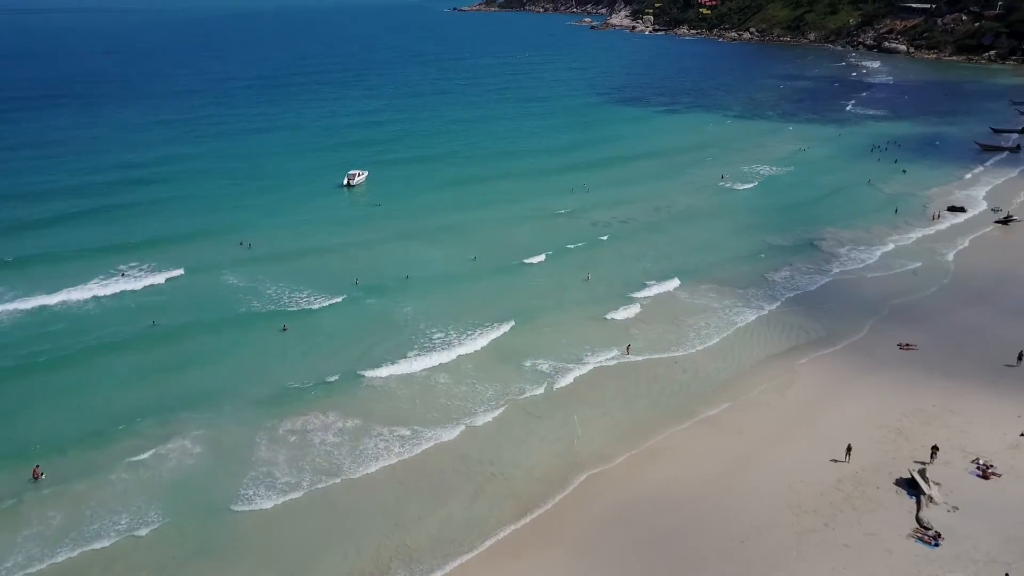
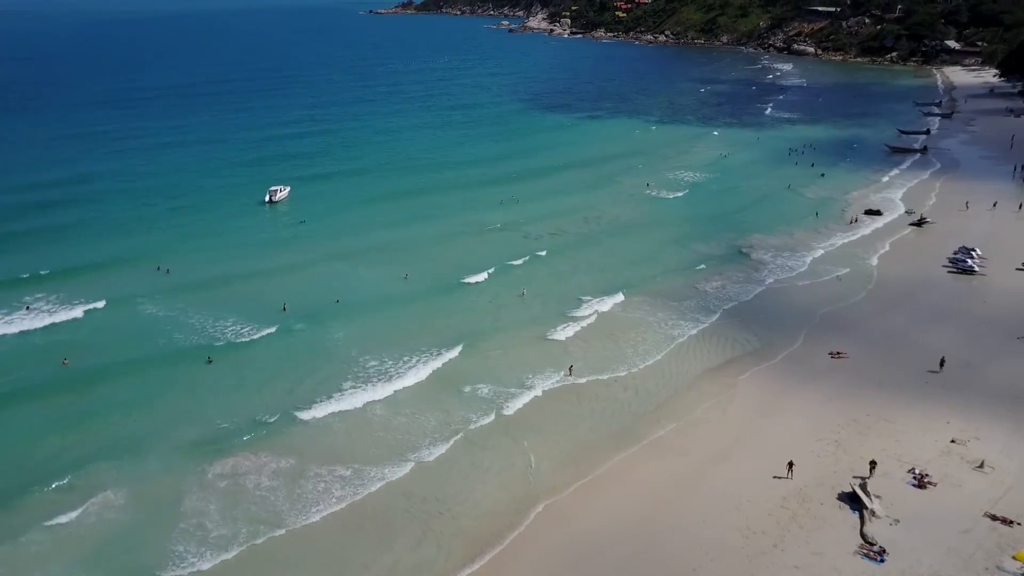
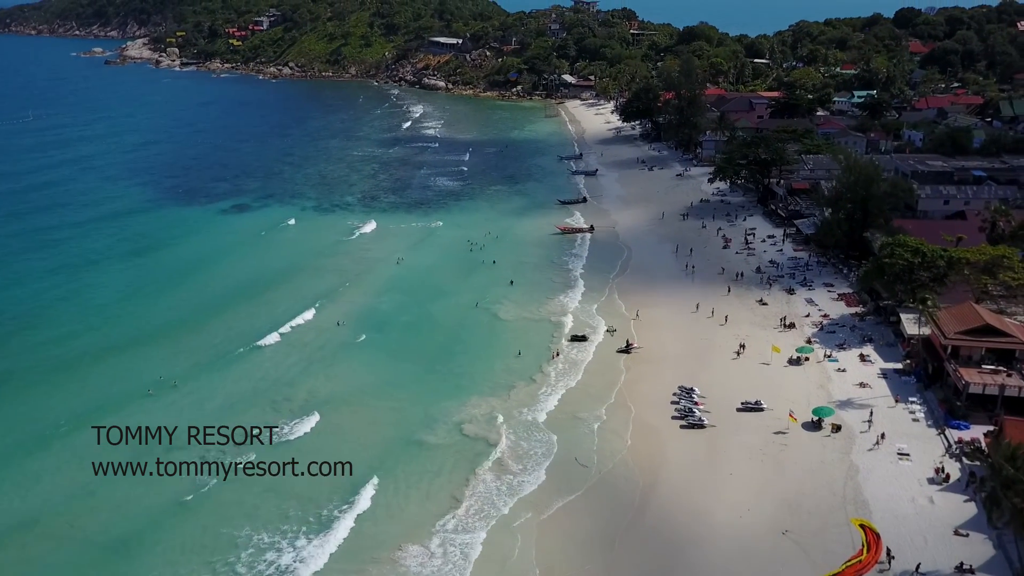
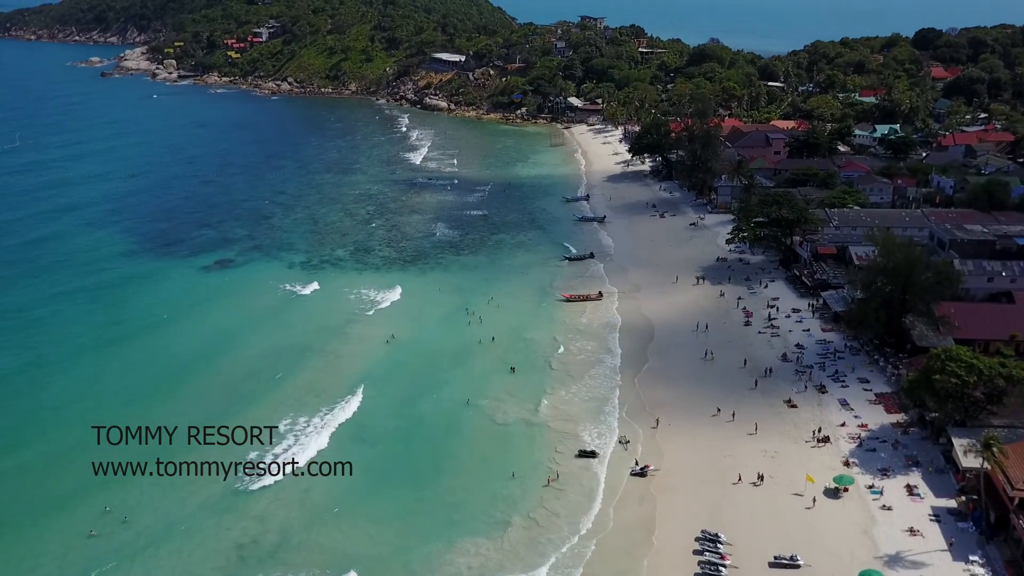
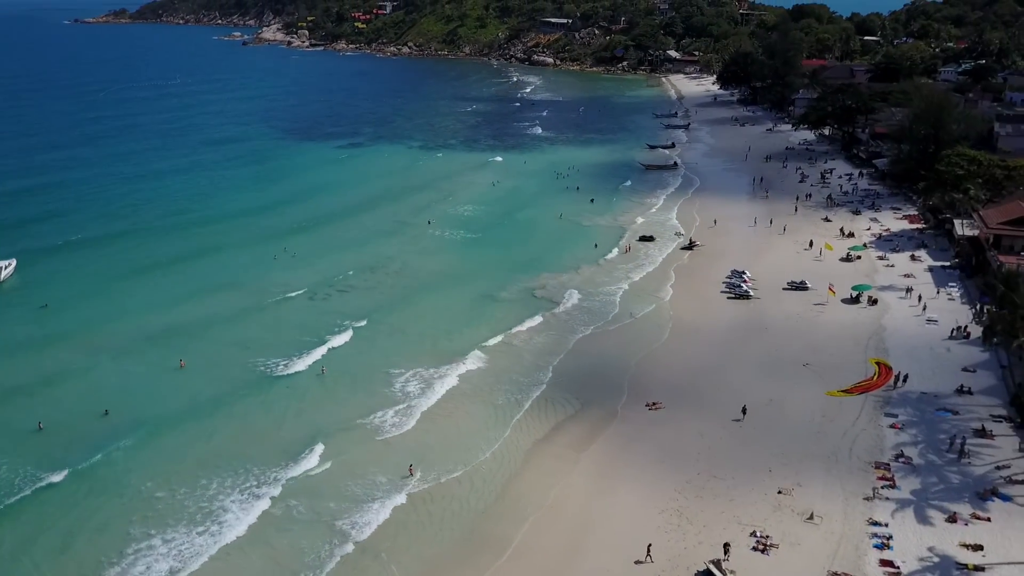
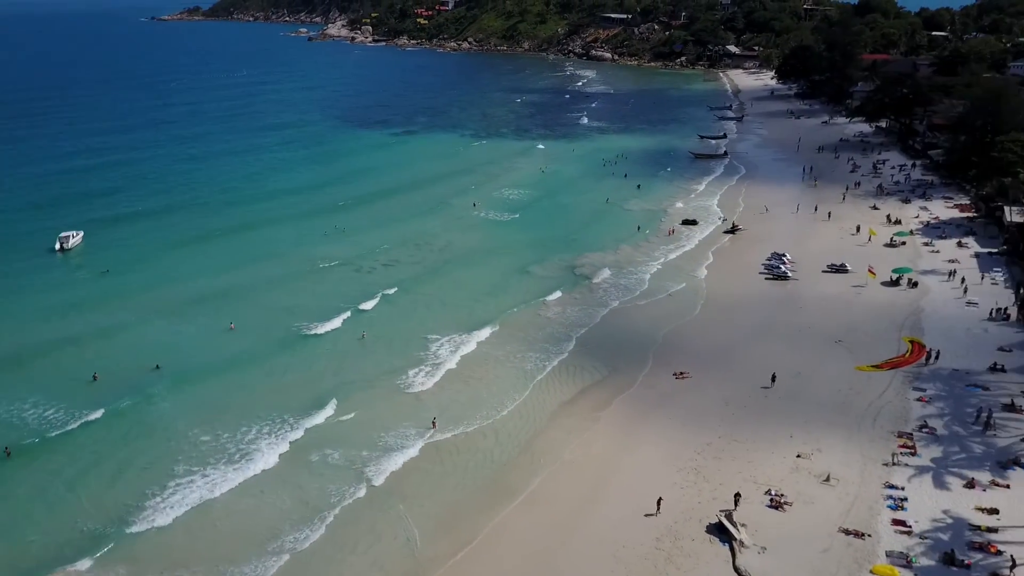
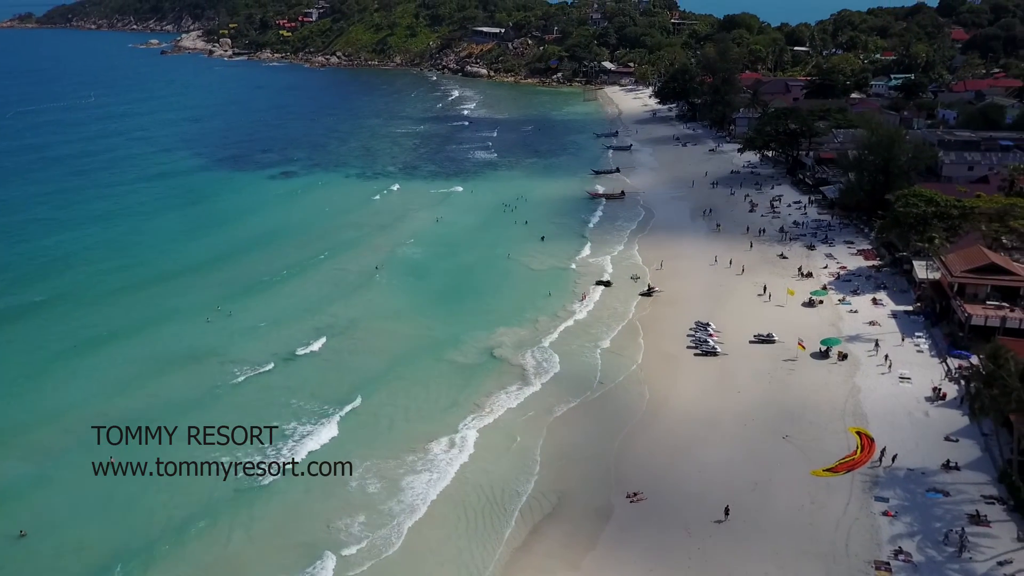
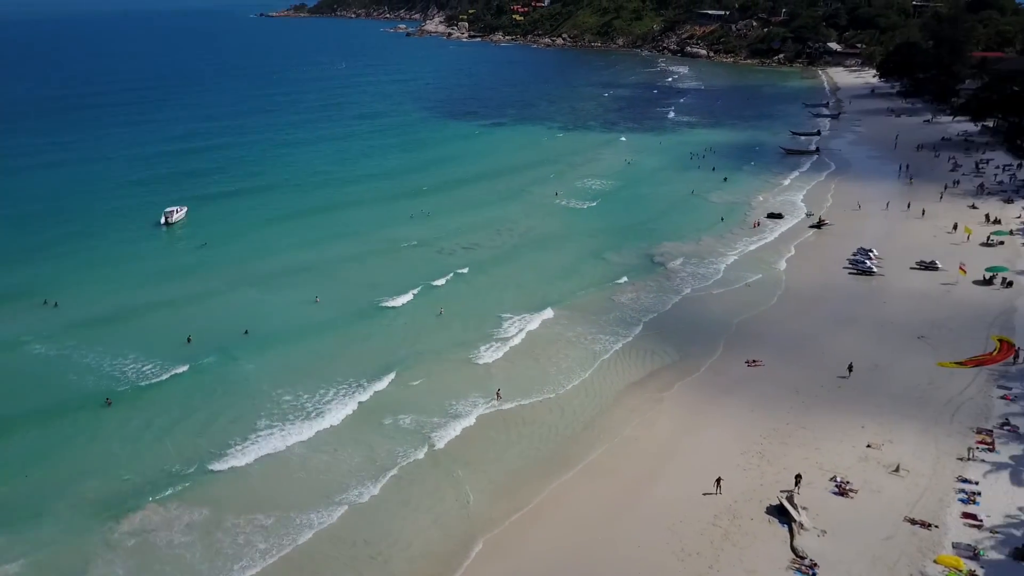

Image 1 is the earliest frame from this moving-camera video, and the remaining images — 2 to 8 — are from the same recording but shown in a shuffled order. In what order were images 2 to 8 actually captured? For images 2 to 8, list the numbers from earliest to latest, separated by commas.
2, 8, 6, 5, 7, 3, 4
